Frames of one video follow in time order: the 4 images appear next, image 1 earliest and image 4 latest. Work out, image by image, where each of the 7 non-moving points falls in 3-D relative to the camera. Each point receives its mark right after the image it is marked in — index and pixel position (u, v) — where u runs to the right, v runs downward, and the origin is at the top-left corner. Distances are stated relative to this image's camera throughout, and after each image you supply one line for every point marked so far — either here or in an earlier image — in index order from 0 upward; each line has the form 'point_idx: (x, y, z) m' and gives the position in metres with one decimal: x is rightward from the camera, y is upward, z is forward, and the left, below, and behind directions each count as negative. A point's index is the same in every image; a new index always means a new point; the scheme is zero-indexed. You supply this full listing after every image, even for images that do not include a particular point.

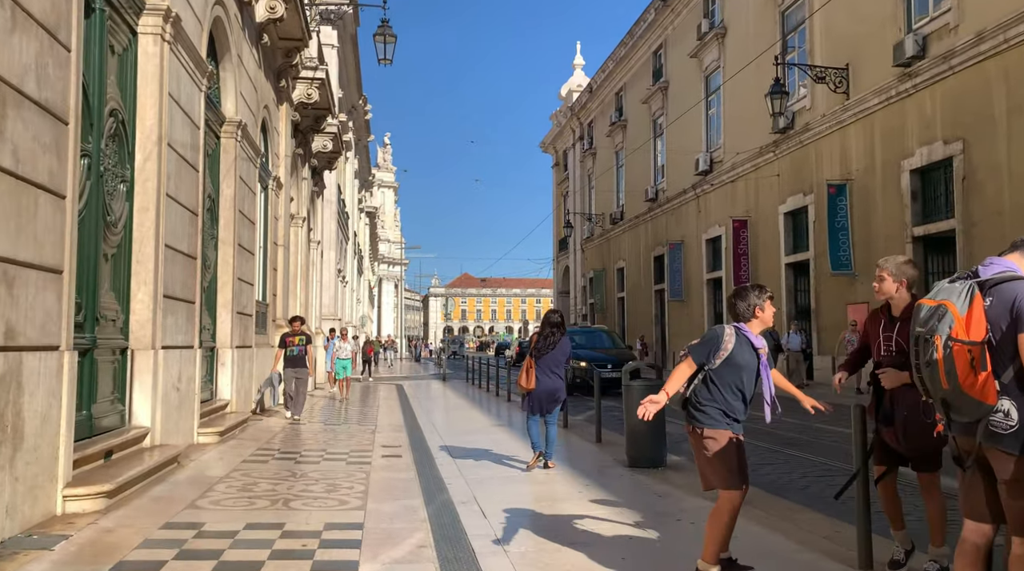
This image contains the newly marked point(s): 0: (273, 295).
0: (-4.5, -0.2, +16.2) m
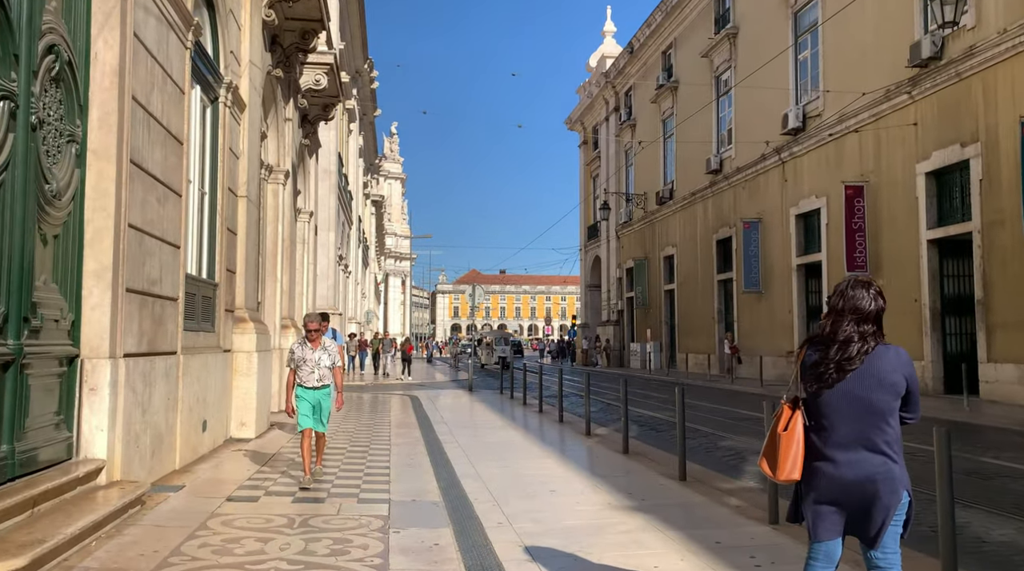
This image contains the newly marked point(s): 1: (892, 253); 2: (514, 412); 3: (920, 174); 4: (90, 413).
0: (-3.5, +0.2, +10.5) m
1: (+8.4, +0.7, +18.8) m
2: (+0.1, -2.3, +15.4) m
3: (+8.4, +2.3, +17.7) m
4: (-3.0, -0.9, +6.0) m
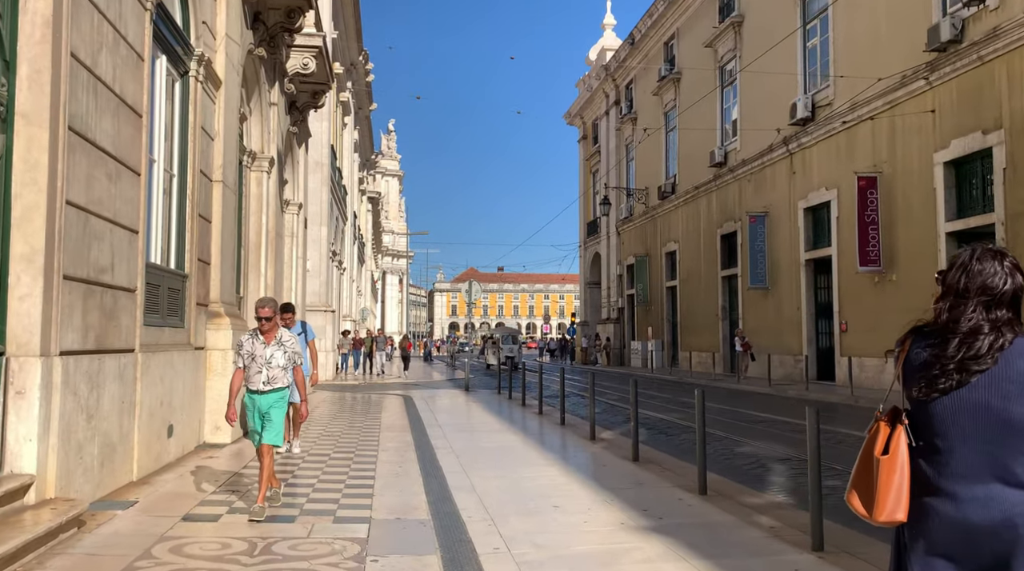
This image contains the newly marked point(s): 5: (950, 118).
0: (-3.5, +0.3, +9.7) m
1: (+8.3, +0.8, +18.0) m
2: (0.0, -2.2, +14.6) m
3: (+8.4, +2.4, +16.9) m
4: (-3.0, -0.8, +5.2) m
5: (+8.5, +3.2, +16.5) m
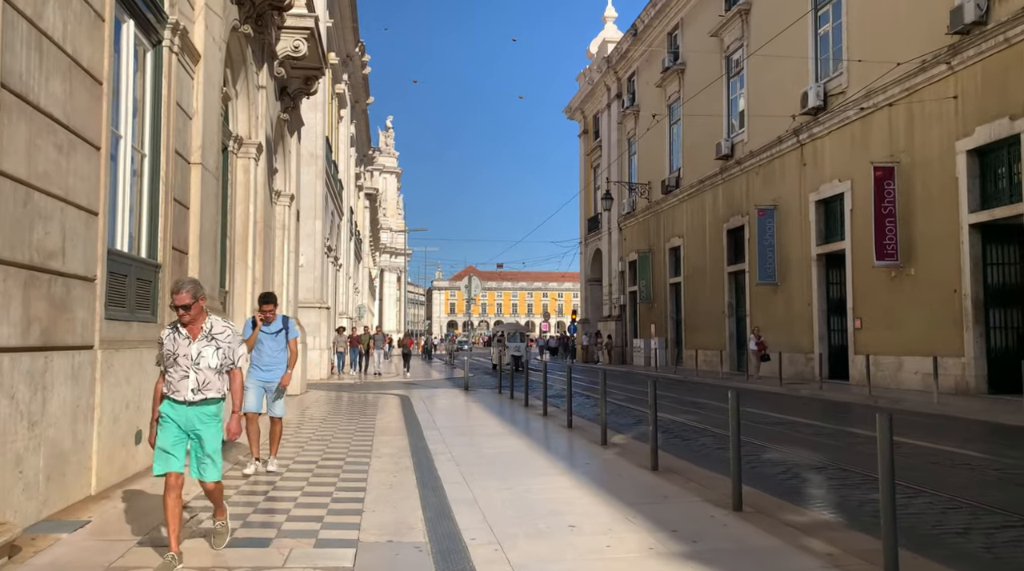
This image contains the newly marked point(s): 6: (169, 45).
0: (-3.4, +0.3, +8.9) m
1: (+8.3, +0.9, +17.2) m
2: (+0.1, -2.1, +13.8) m
3: (+8.4, +2.5, +16.1) m
4: (-2.9, -0.7, +4.4) m
5: (+8.5, +3.3, +15.7) m
6: (-3.3, +2.4, +8.3) m
